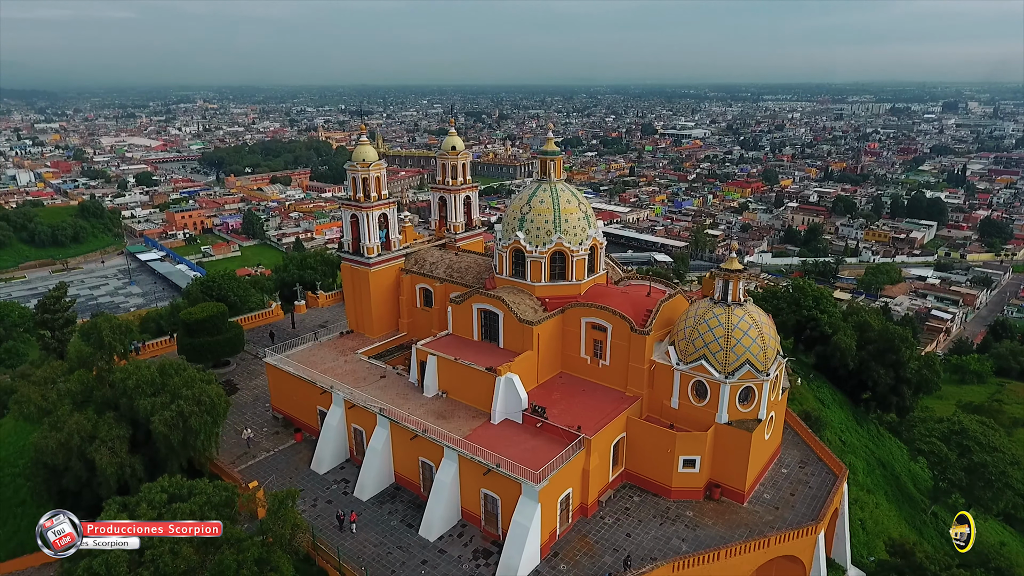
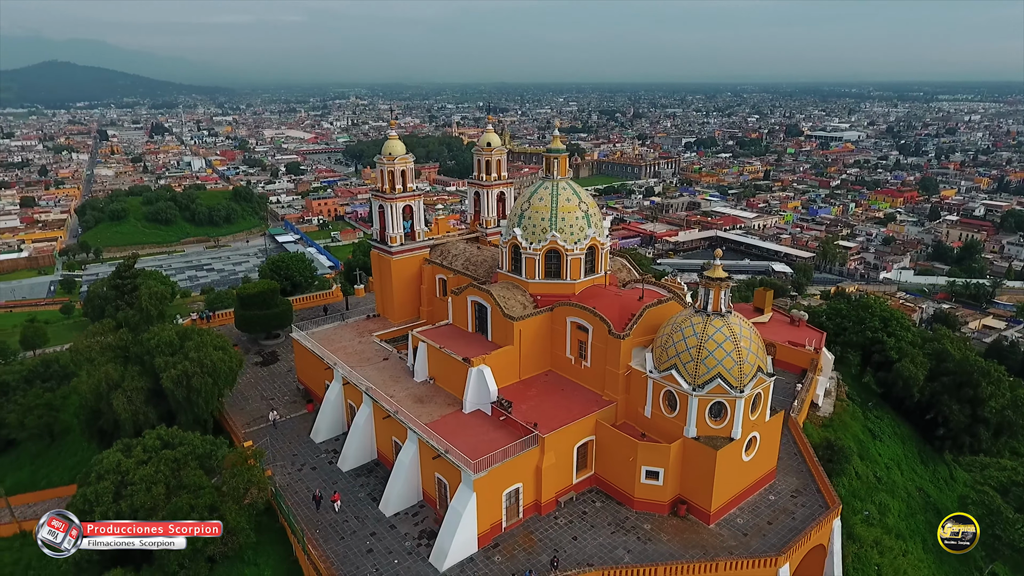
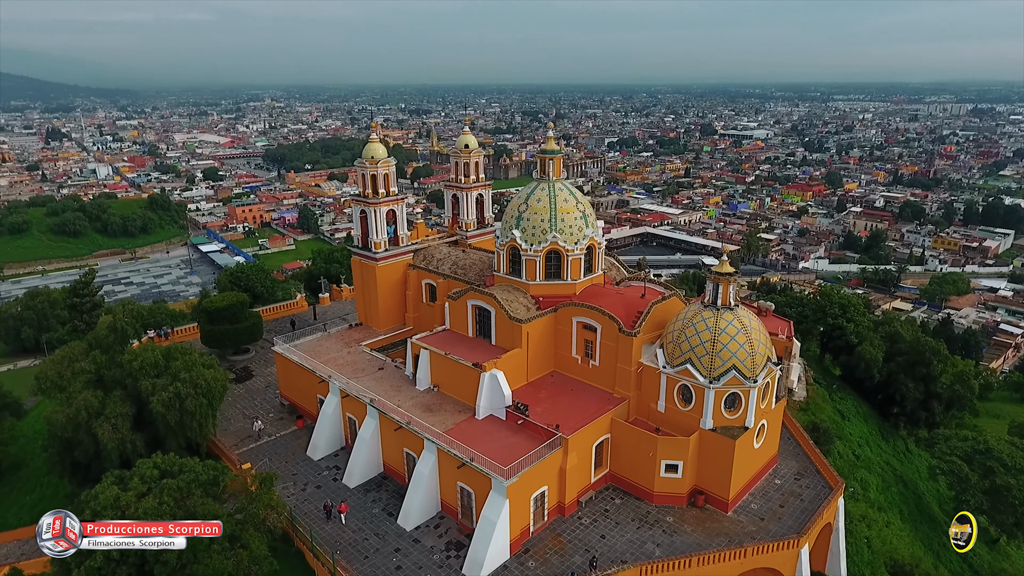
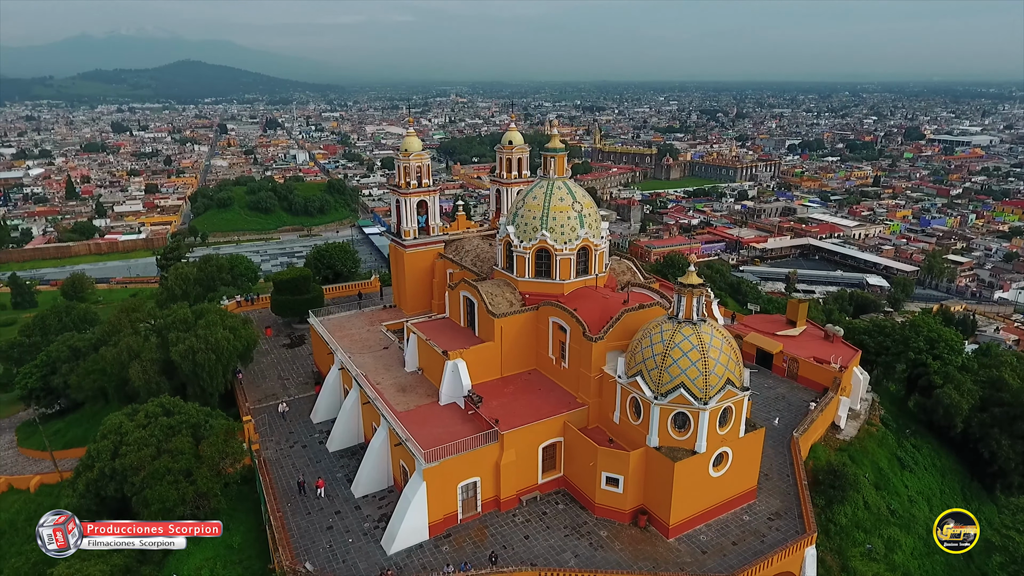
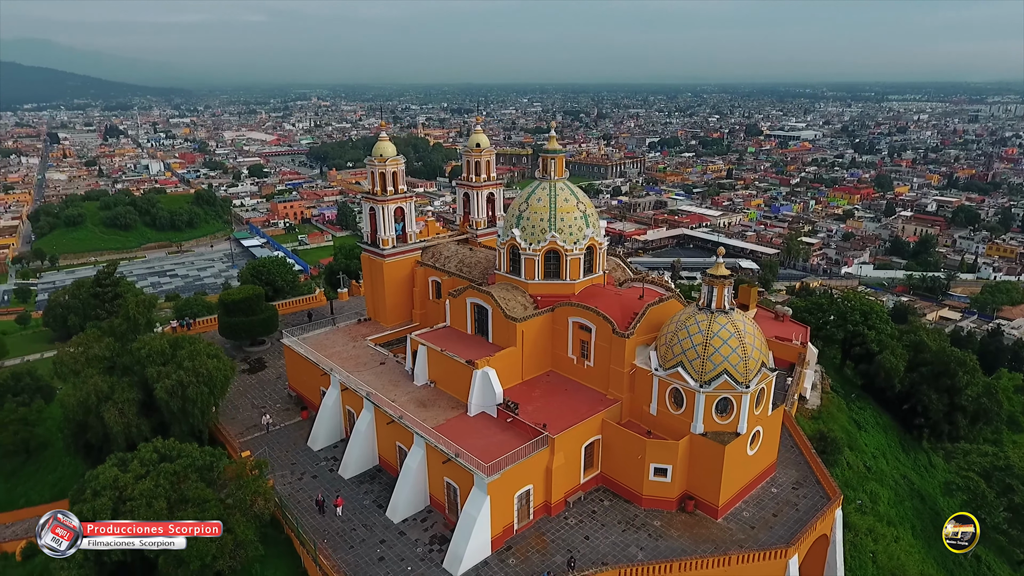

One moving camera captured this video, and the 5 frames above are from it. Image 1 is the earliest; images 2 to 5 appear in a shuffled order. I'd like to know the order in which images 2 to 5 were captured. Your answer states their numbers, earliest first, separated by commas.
3, 5, 2, 4
